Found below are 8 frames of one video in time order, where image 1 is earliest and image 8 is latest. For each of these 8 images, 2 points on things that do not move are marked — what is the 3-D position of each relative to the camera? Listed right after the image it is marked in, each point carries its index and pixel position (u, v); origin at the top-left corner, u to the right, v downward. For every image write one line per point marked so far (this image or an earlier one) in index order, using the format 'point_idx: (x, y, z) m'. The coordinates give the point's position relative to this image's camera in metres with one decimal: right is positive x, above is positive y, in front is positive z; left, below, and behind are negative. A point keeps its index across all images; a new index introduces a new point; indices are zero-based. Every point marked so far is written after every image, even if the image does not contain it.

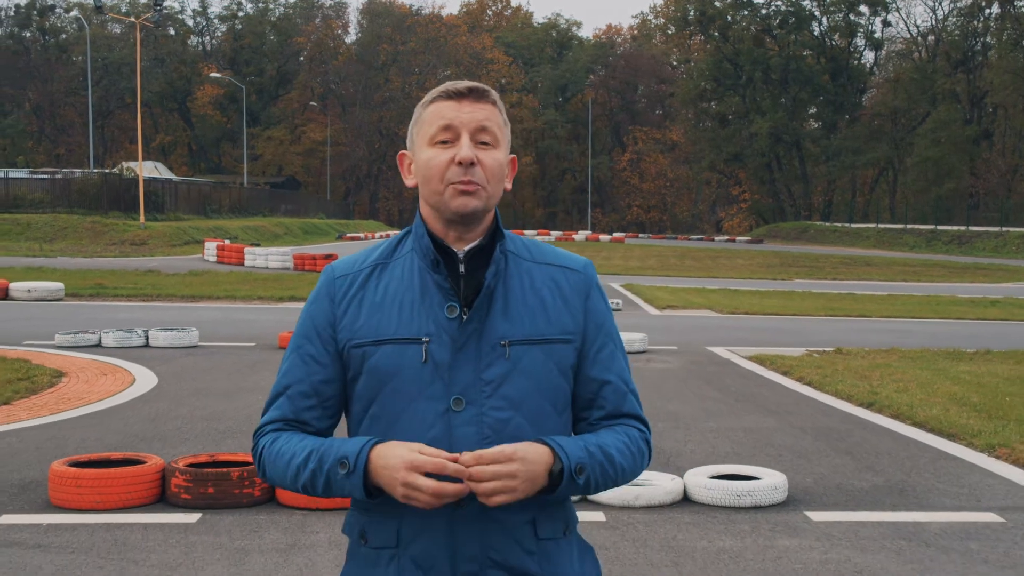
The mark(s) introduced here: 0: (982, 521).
0: (+2.6, -1.3, +5.9) m
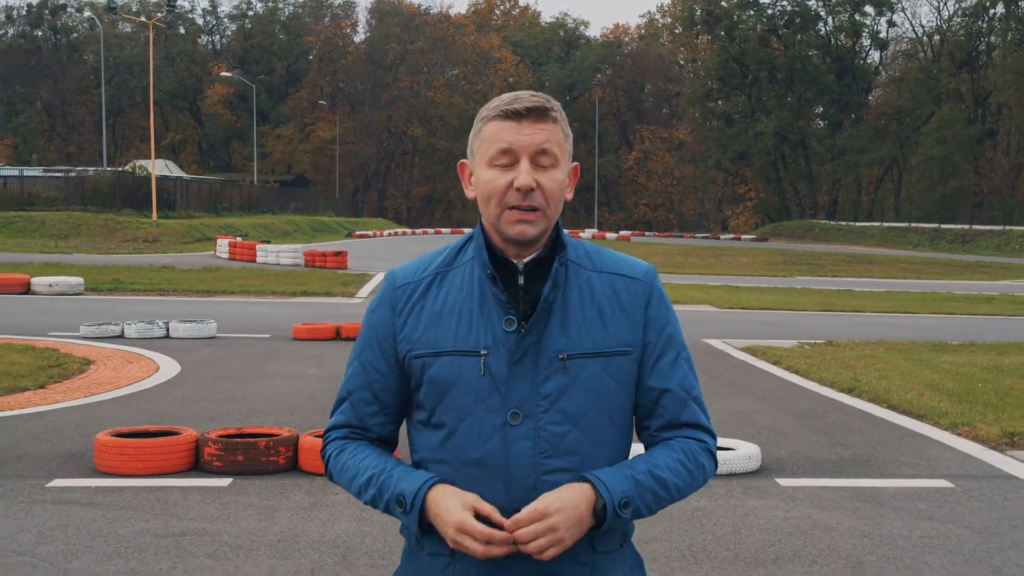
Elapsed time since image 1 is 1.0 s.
0: (+2.6, -1.2, +6.6) m
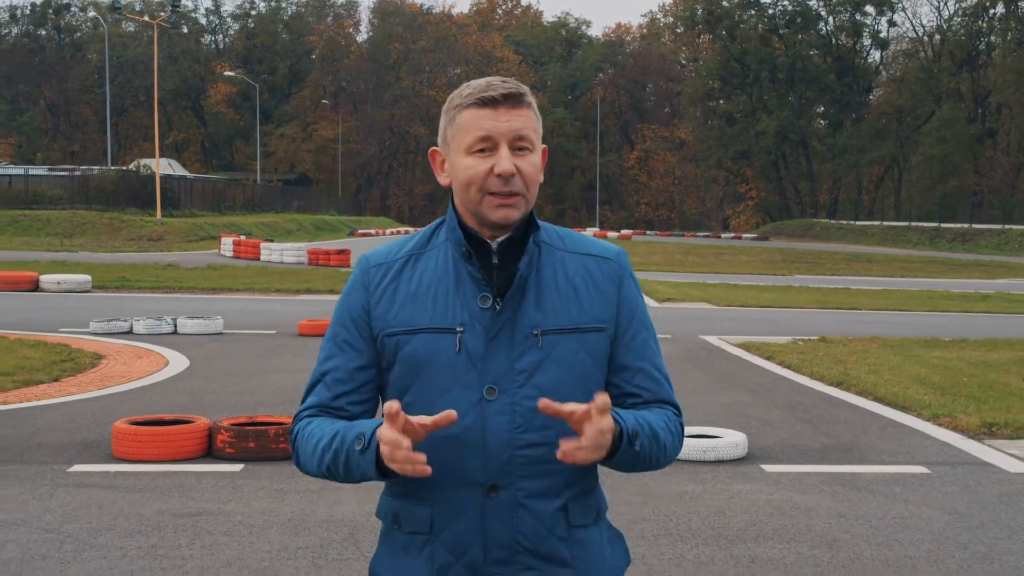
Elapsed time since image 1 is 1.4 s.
0: (+2.6, -1.2, +6.9) m
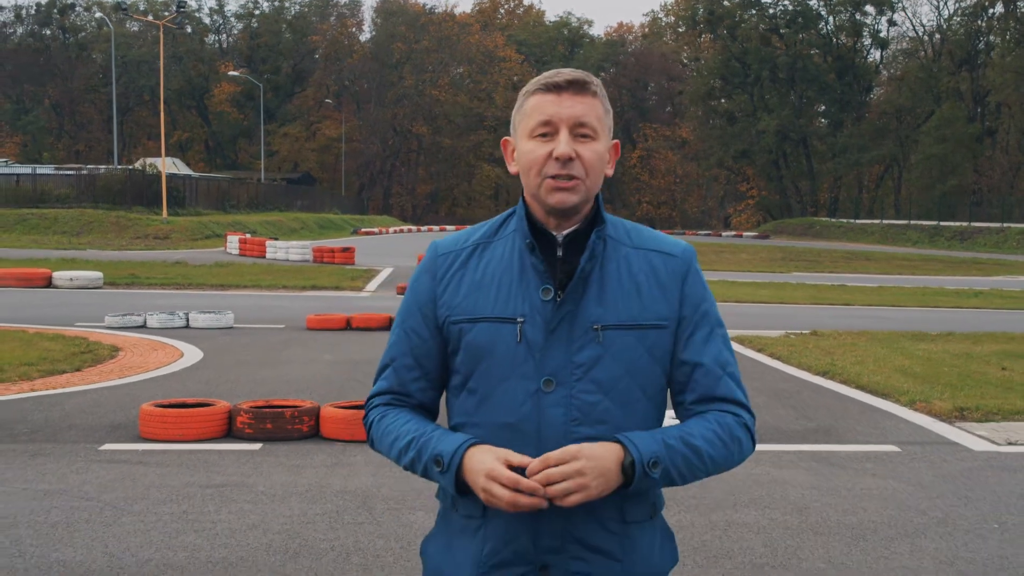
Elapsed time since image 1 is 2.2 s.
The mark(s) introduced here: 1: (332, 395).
0: (+2.6, -1.1, +7.5) m
1: (-1.8, -1.1, +10.7) m
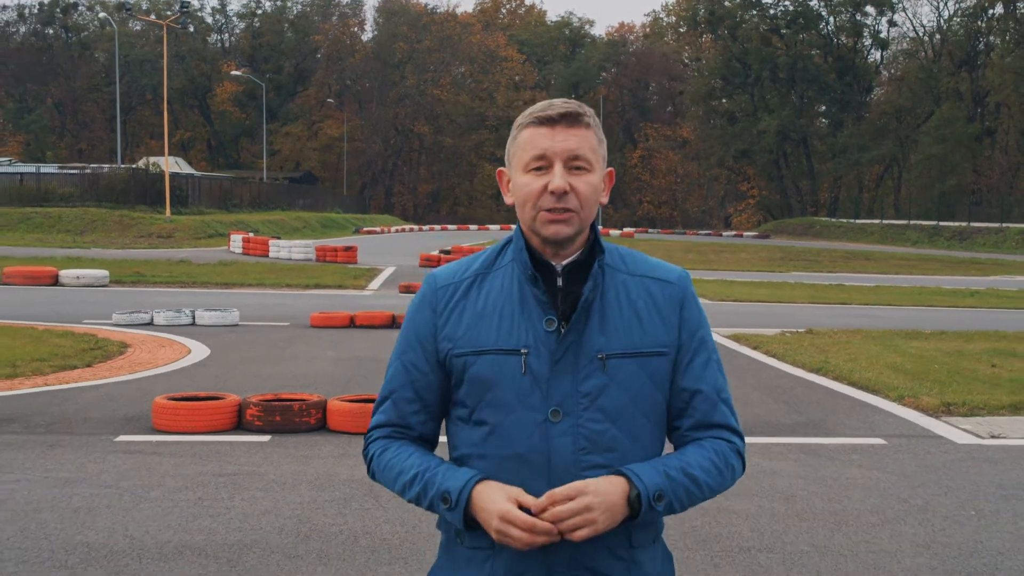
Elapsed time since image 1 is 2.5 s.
0: (+2.6, -1.1, +7.7) m
1: (-1.8, -1.0, +11.0) m
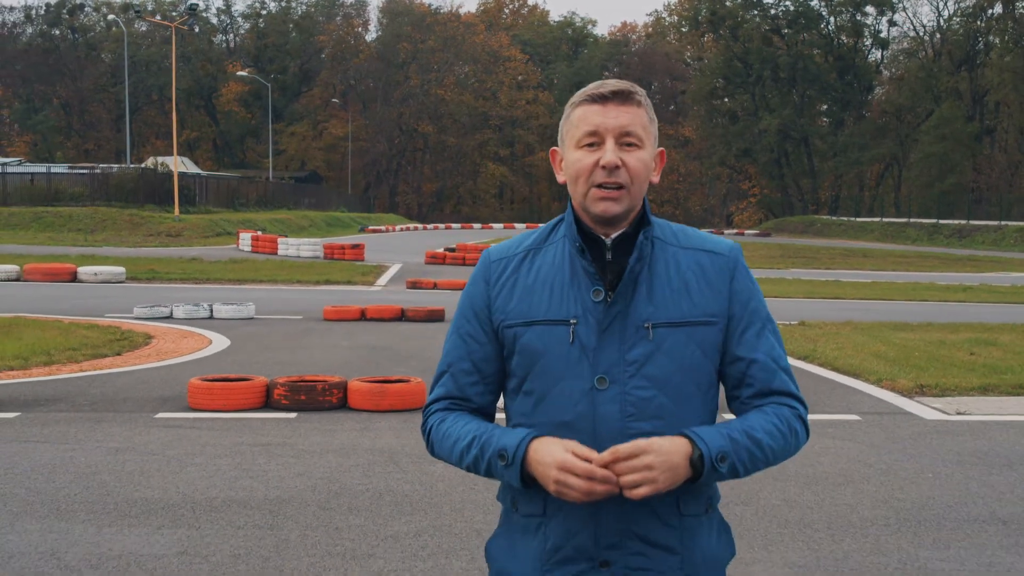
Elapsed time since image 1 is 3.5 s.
0: (+2.6, -1.0, +8.4) m
1: (-1.7, -1.0, +11.7) m
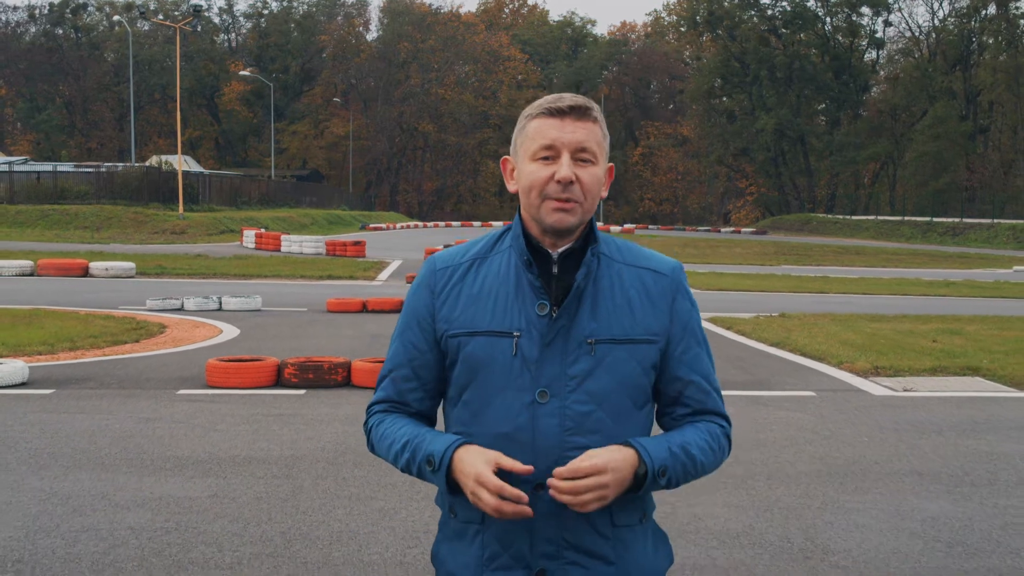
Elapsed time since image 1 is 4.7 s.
0: (+2.5, -0.9, +9.3) m
1: (-1.8, -0.9, +12.6) m
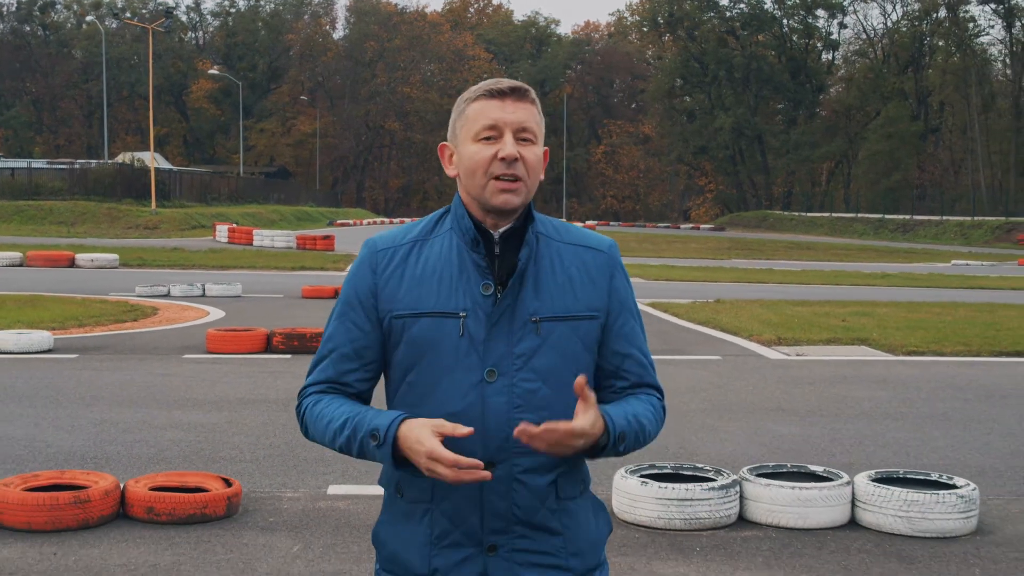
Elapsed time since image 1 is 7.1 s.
0: (+2.0, -0.7, +11.2) m
1: (-2.4, -0.6, +14.3) m
